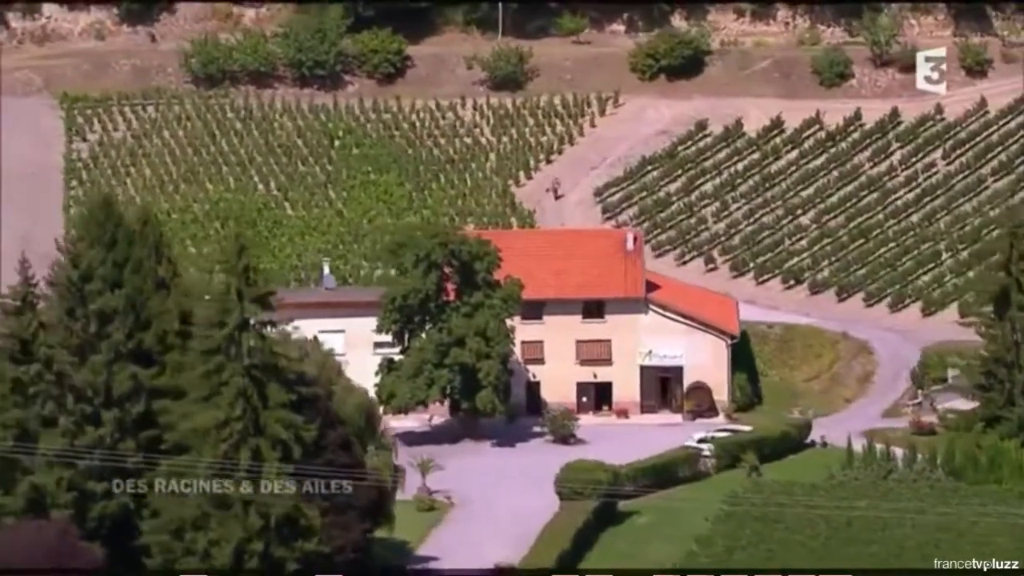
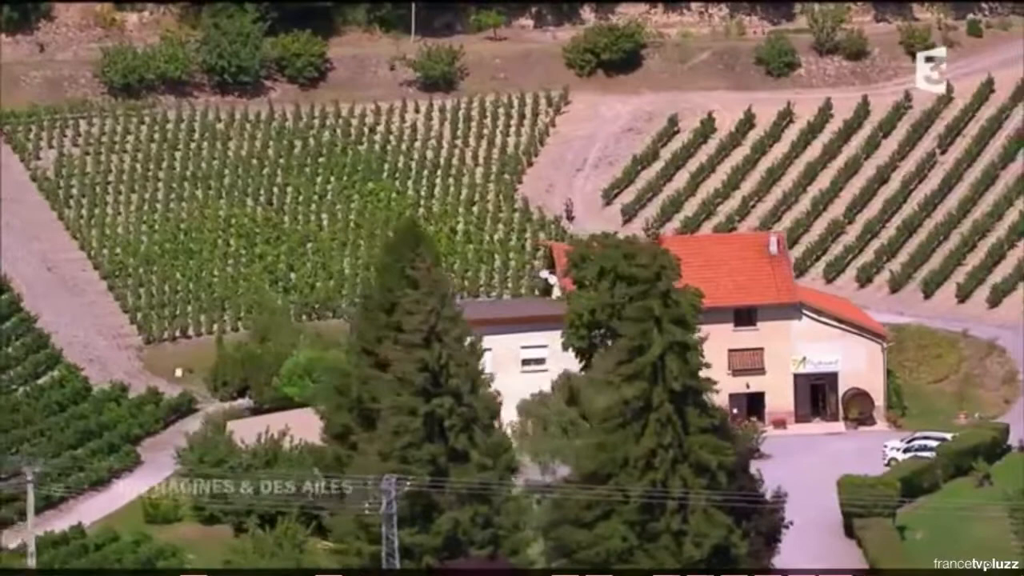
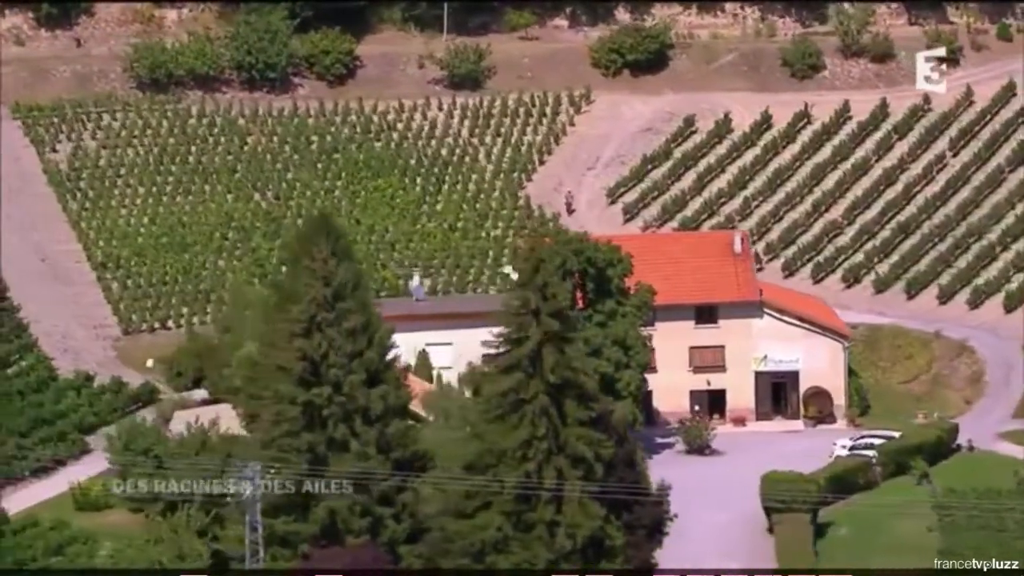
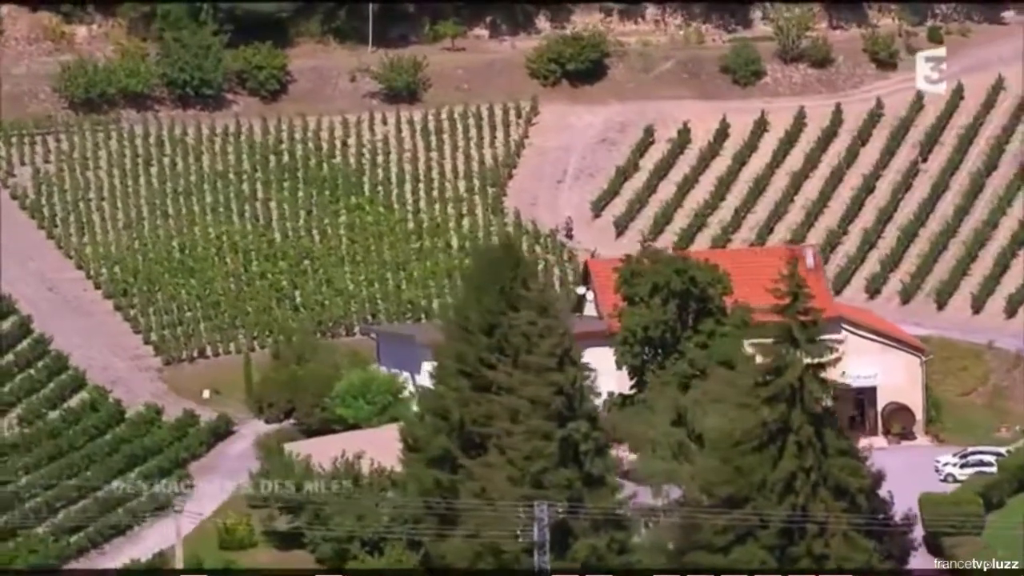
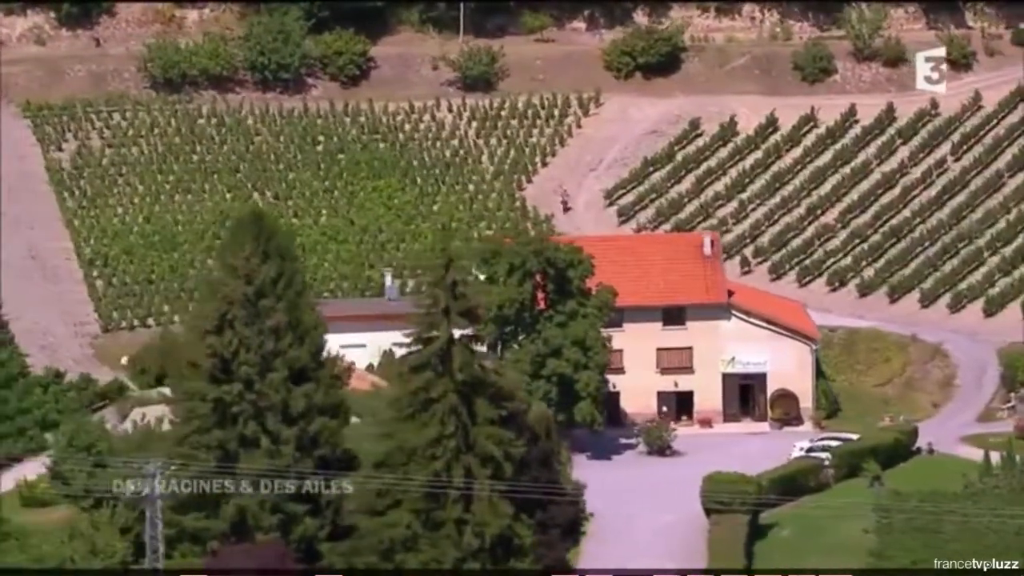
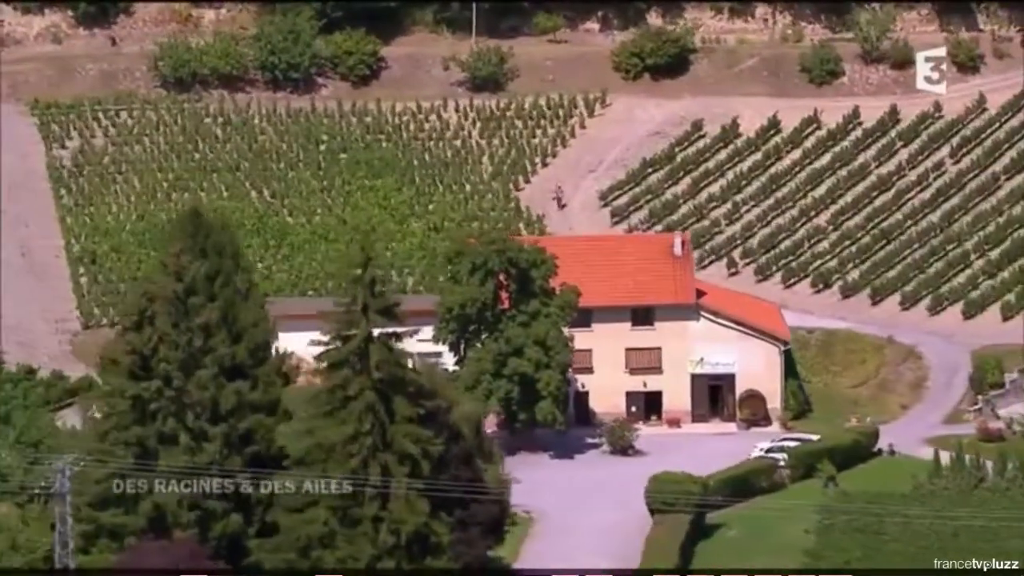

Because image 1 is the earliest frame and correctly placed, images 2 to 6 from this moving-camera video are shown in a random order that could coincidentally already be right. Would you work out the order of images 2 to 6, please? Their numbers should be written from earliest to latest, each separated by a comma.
6, 5, 3, 2, 4
